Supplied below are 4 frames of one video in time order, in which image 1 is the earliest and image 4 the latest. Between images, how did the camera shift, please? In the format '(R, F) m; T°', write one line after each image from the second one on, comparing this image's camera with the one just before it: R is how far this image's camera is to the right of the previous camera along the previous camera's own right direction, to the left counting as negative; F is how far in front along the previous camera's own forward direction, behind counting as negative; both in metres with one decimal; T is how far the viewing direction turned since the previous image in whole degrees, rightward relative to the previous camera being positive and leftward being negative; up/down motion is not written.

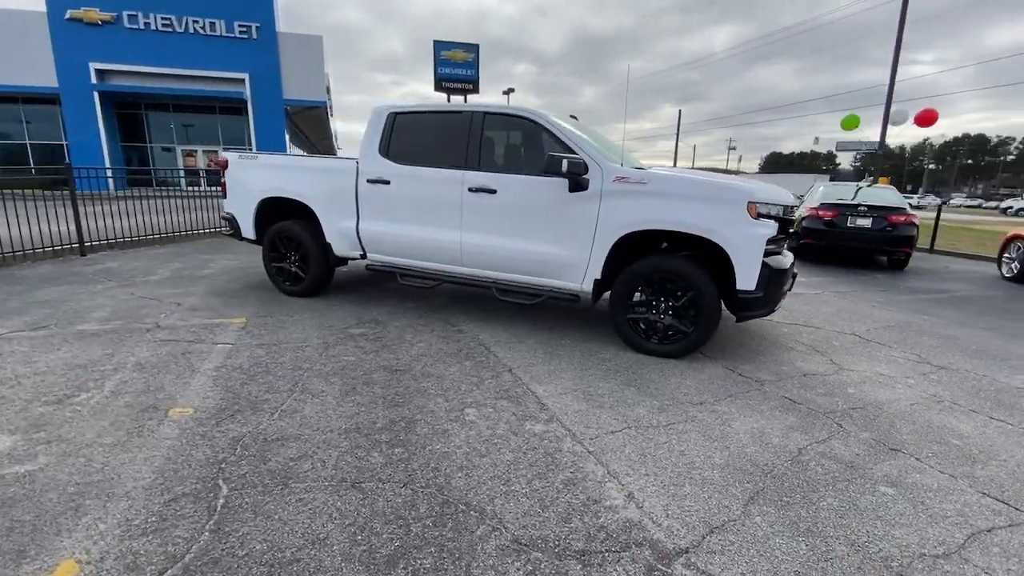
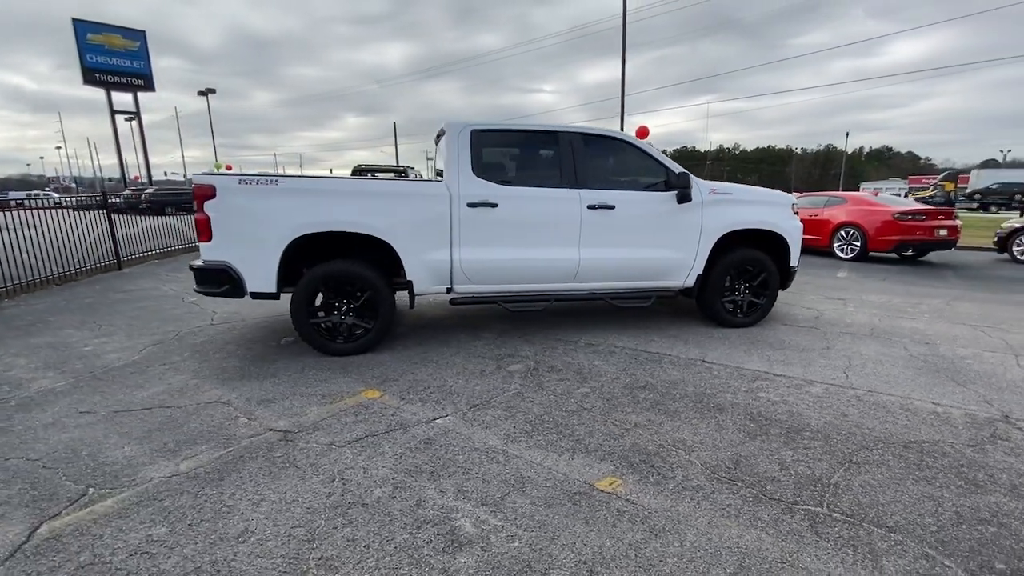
(-3.7, +1.1) m; +34°
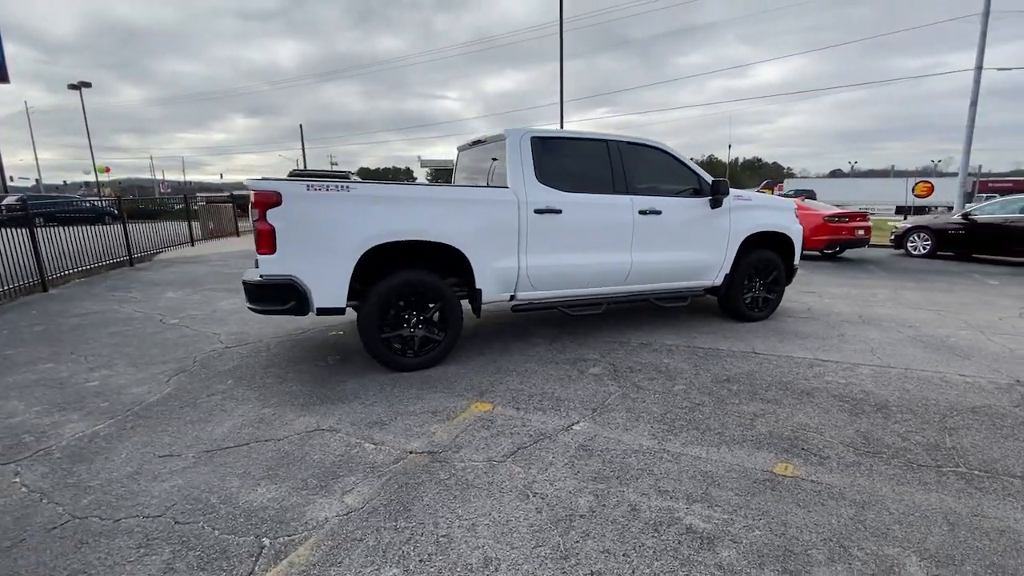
(-1.5, +0.1) m; +11°
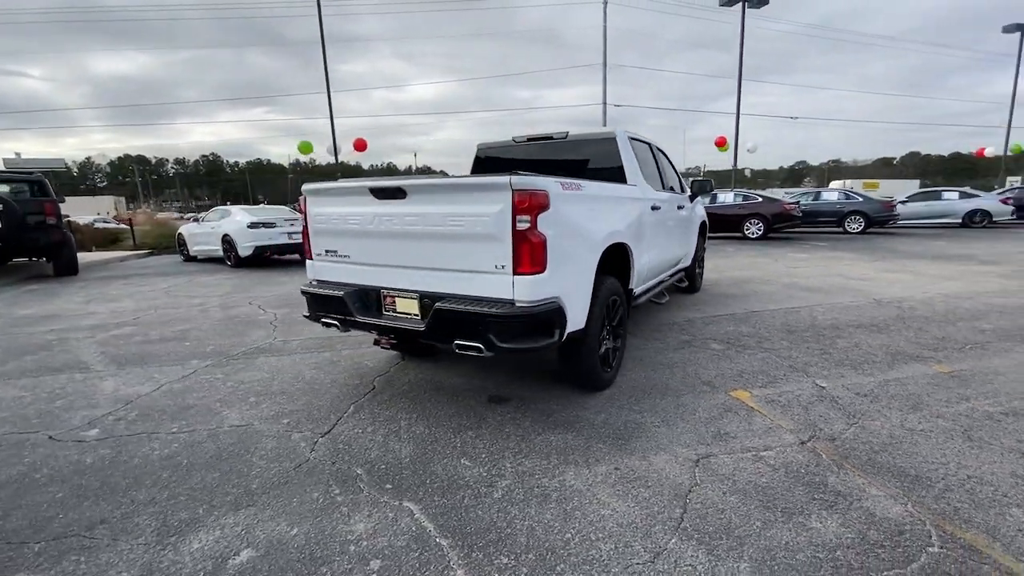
(-3.6, +1.5) m; +37°
